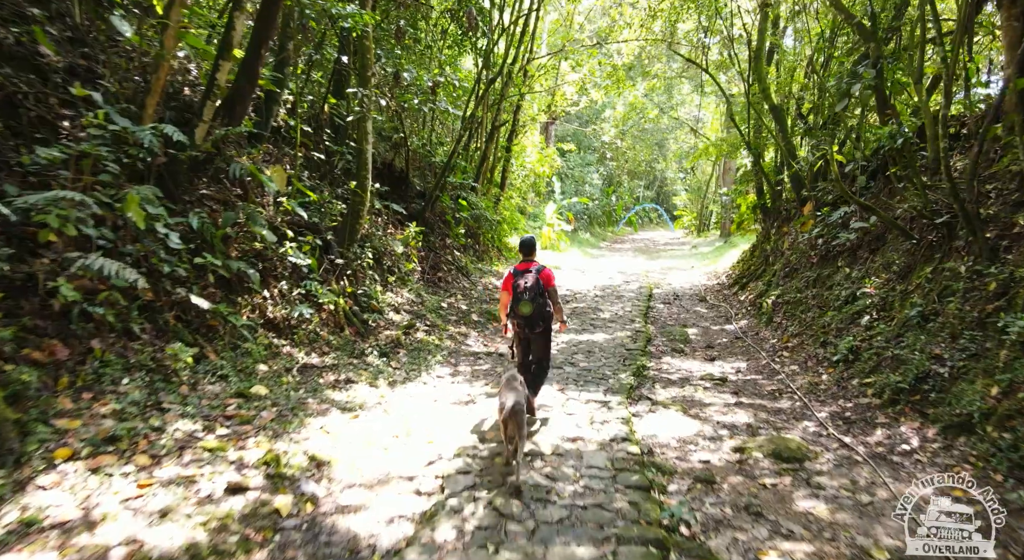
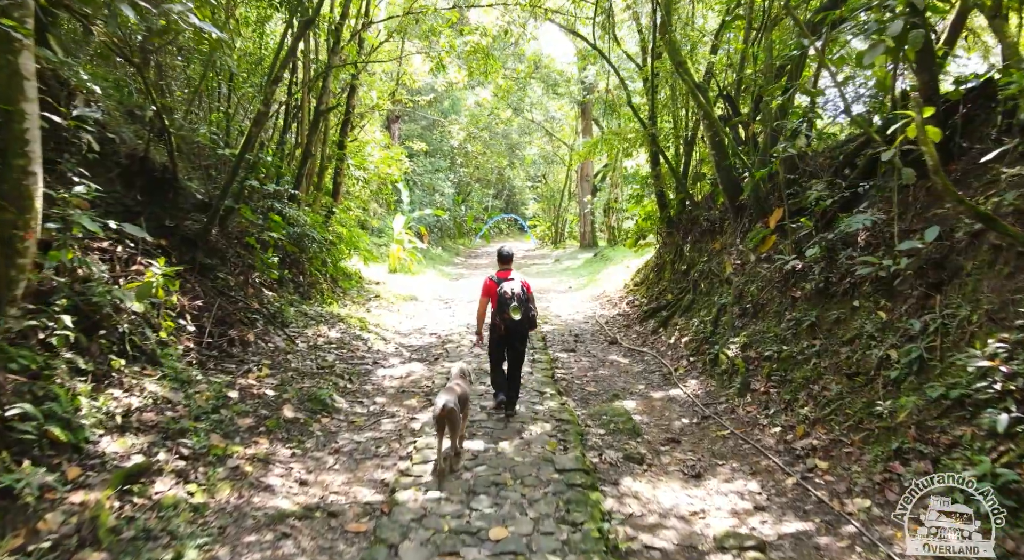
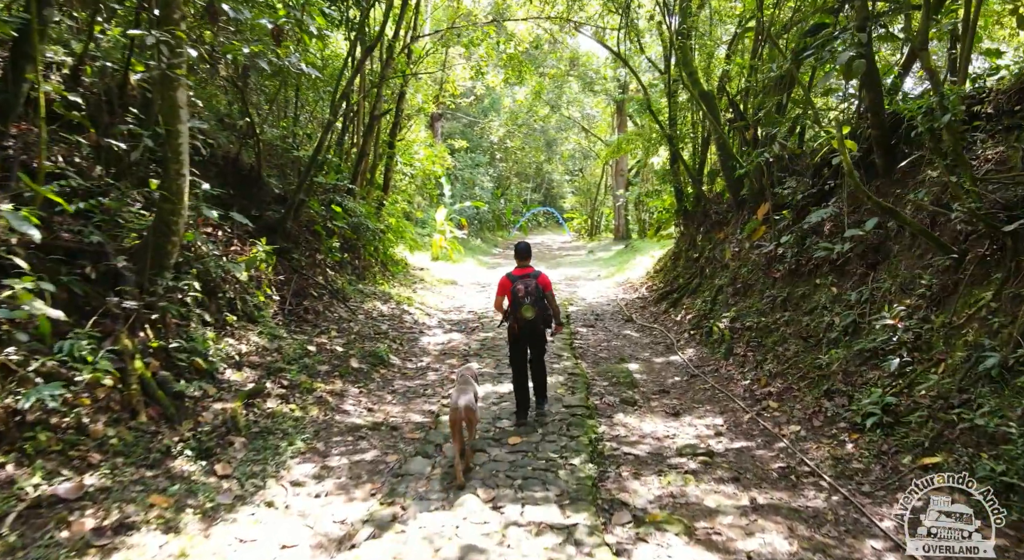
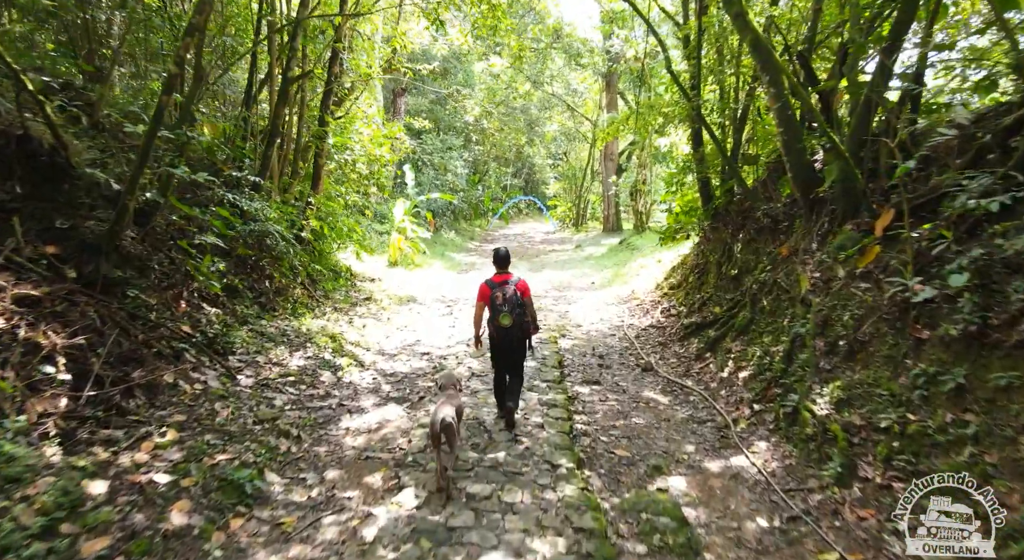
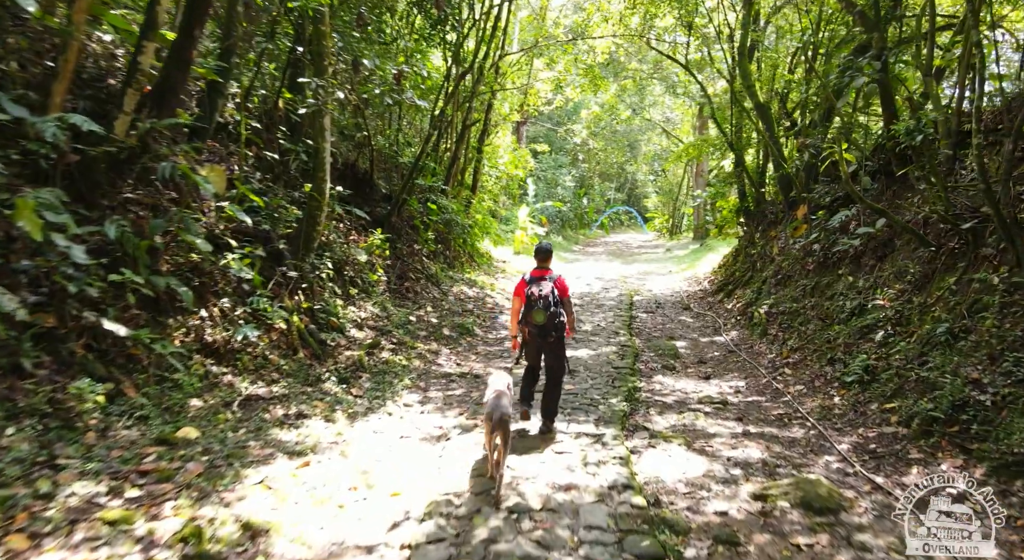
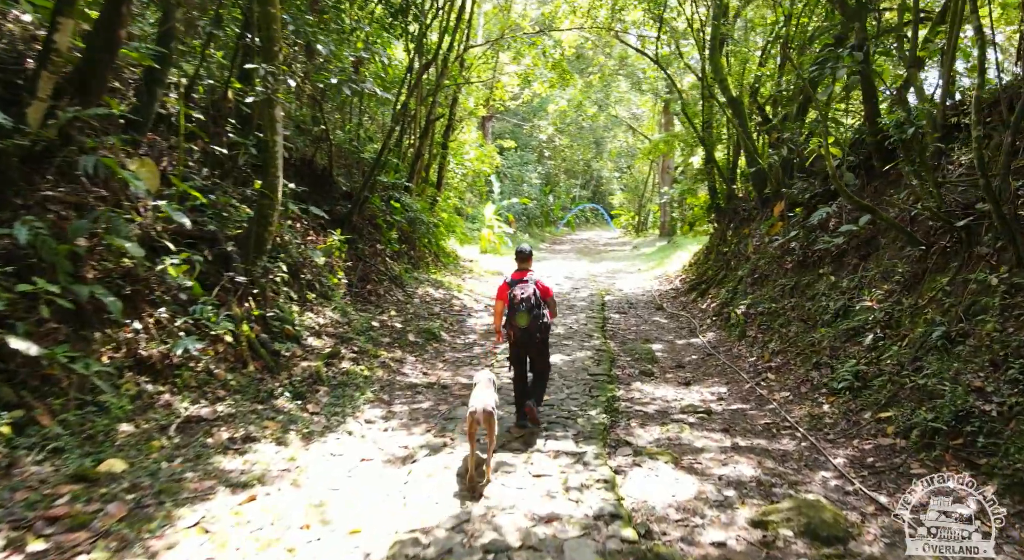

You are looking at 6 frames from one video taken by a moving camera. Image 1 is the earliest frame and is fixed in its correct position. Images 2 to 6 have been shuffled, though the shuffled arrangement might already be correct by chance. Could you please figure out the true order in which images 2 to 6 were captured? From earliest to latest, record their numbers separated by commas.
5, 6, 3, 2, 4
